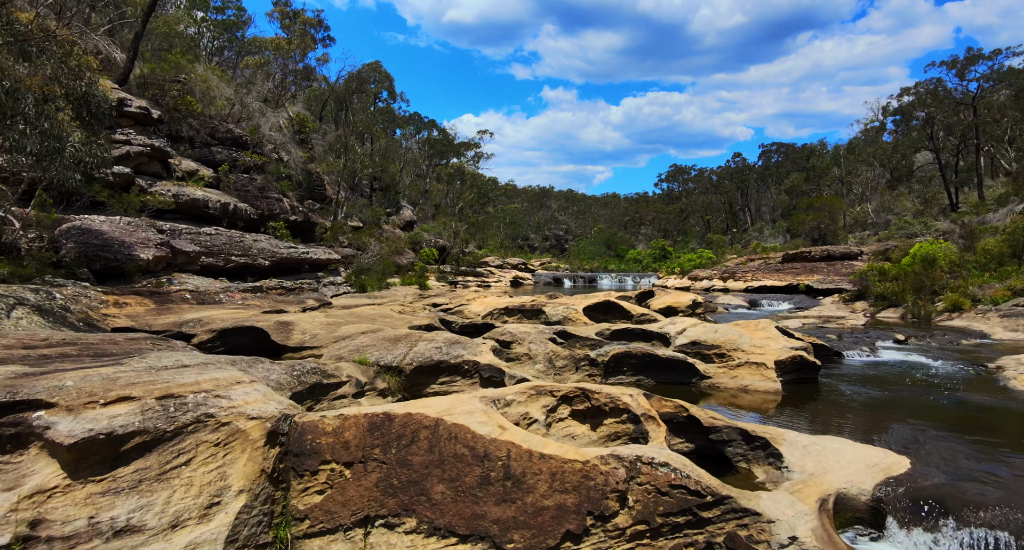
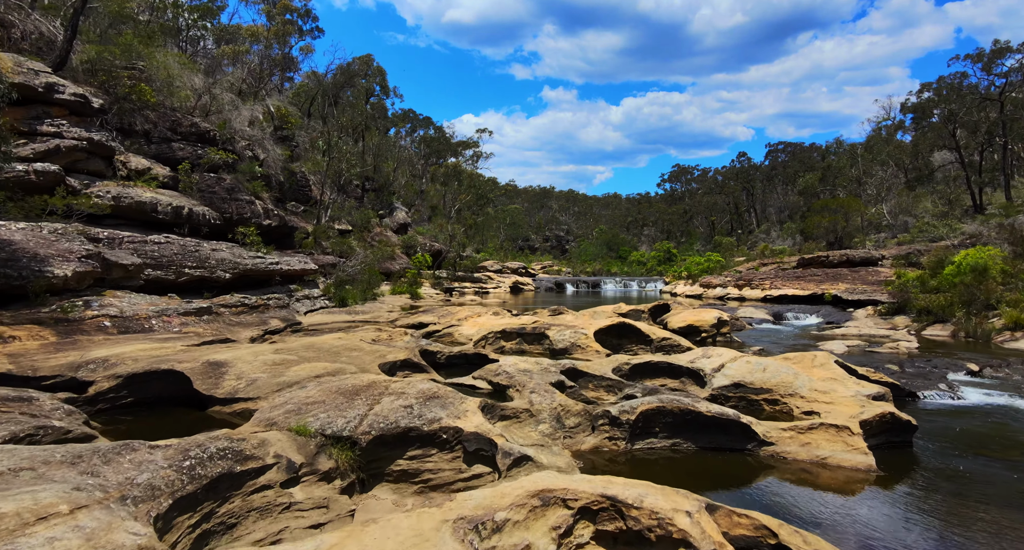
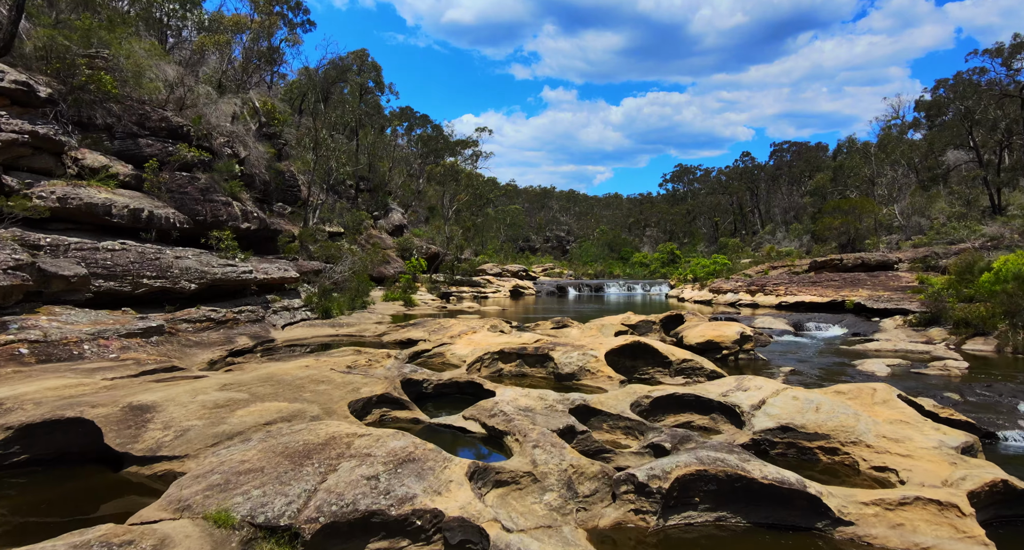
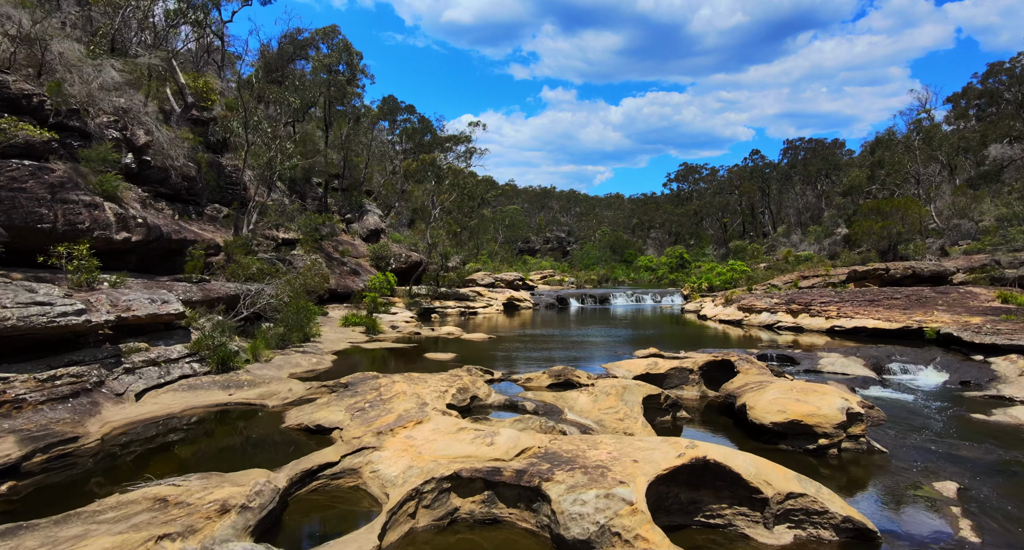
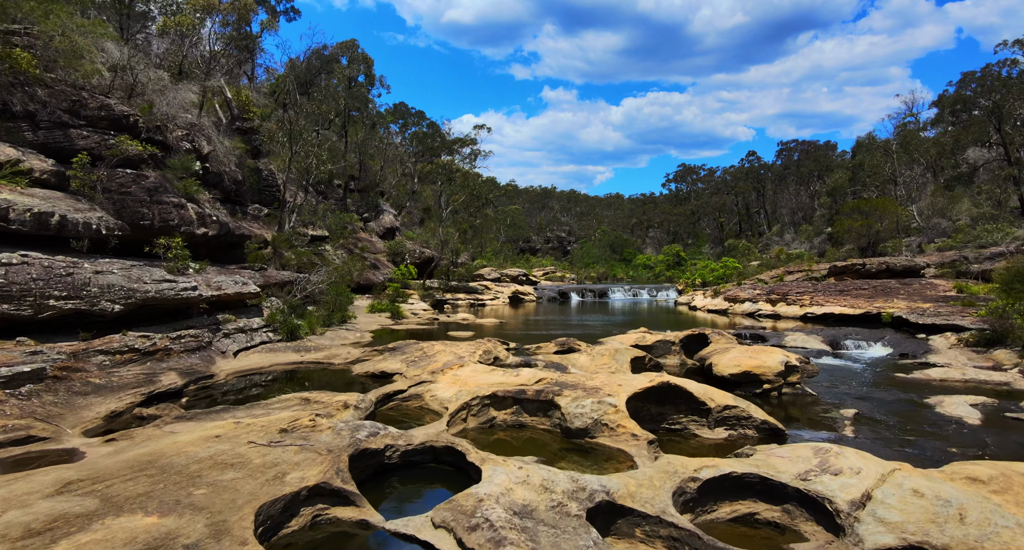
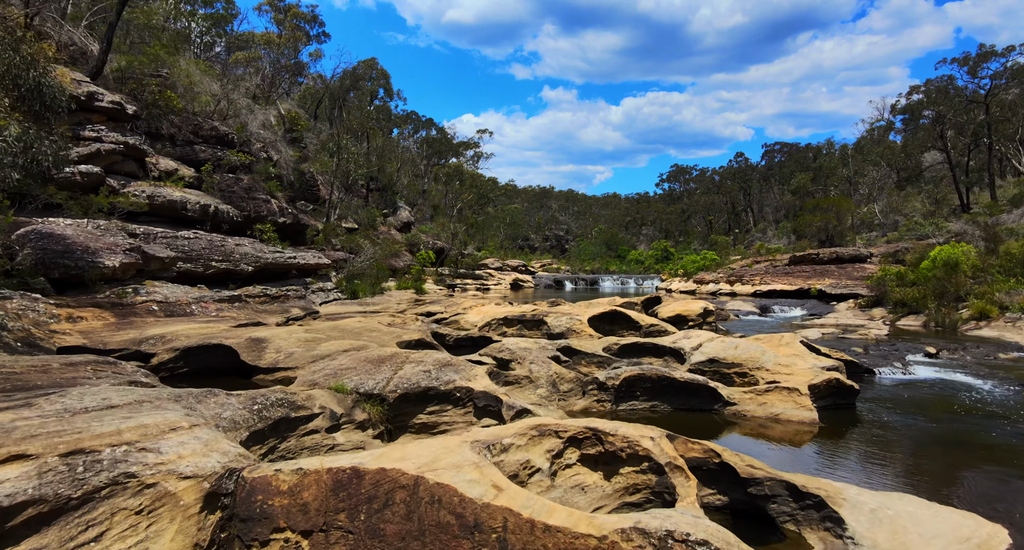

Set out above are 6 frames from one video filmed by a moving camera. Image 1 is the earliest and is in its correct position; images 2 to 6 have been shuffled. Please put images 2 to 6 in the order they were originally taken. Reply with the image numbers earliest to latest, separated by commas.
6, 2, 3, 5, 4
